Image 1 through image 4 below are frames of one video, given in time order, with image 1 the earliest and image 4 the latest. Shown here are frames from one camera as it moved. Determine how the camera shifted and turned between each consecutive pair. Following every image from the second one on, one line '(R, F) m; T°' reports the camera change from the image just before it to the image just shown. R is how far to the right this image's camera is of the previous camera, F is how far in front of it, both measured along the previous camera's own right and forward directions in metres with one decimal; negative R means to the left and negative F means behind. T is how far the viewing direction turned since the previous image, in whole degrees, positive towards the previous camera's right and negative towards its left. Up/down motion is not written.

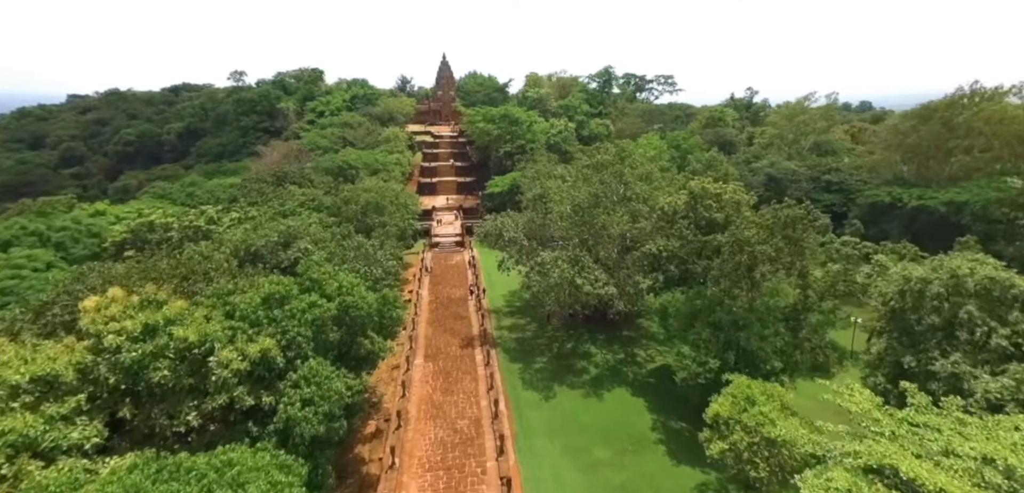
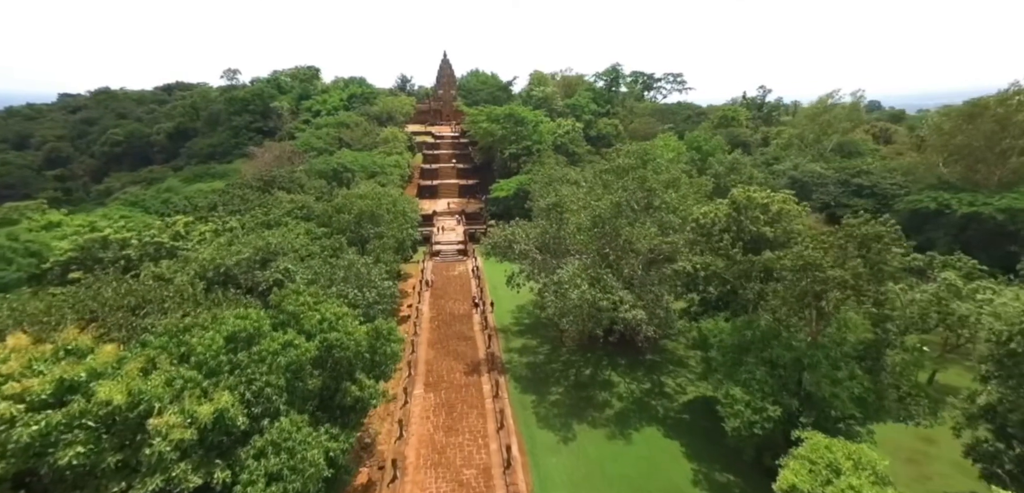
(-0.4, +2.5) m; 0°
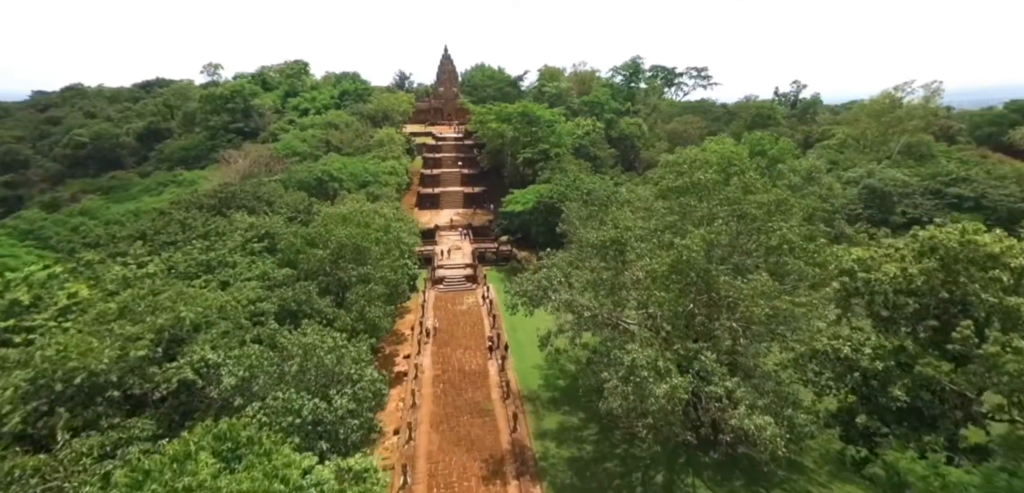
(-1.1, +6.1) m; 0°
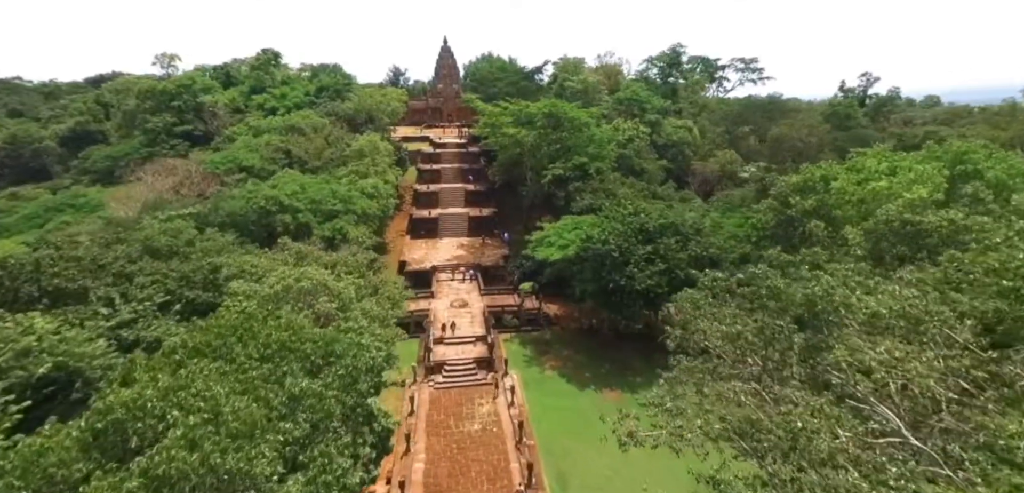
(-1.5, +10.4) m; 0°
